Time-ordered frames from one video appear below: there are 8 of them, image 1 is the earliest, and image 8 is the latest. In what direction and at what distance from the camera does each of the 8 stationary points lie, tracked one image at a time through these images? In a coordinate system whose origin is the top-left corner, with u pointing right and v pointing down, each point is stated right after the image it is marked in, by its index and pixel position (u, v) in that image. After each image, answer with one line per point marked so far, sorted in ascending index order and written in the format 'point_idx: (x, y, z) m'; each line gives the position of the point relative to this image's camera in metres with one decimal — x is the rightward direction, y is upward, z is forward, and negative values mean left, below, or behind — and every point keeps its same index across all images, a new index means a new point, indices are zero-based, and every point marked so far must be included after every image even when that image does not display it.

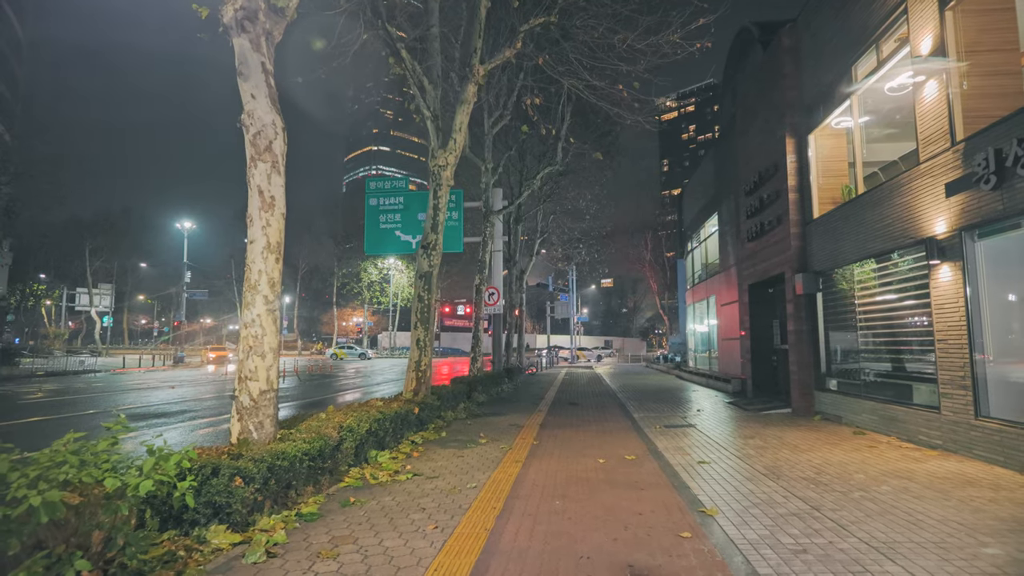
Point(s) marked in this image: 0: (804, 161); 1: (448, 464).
0: (+7.6, +3.3, +12.3) m
1: (-1.0, -2.8, +7.5) m
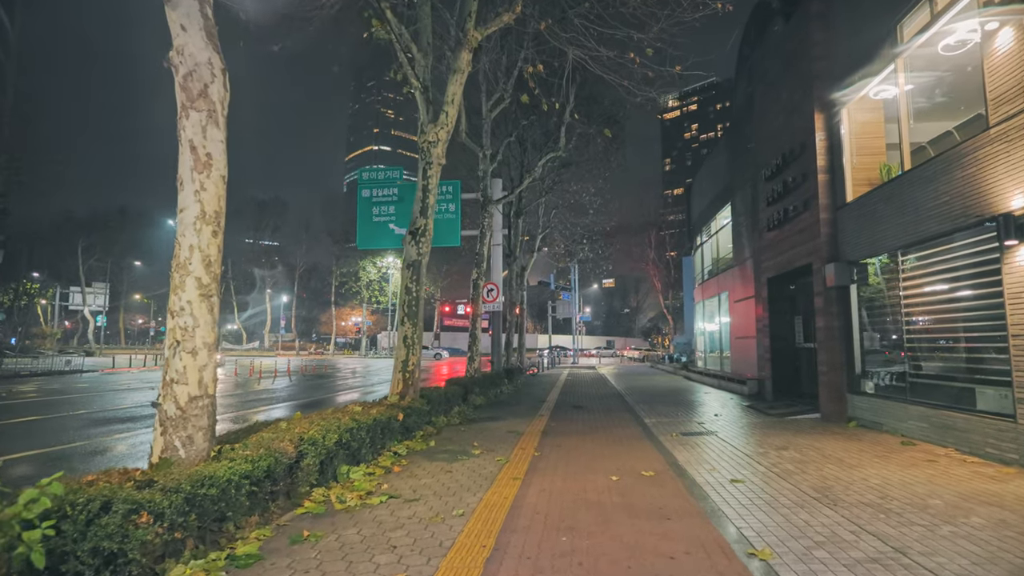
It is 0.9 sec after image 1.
0: (+7.5, +3.5, +11.1) m
1: (-1.0, -2.6, +6.3) m
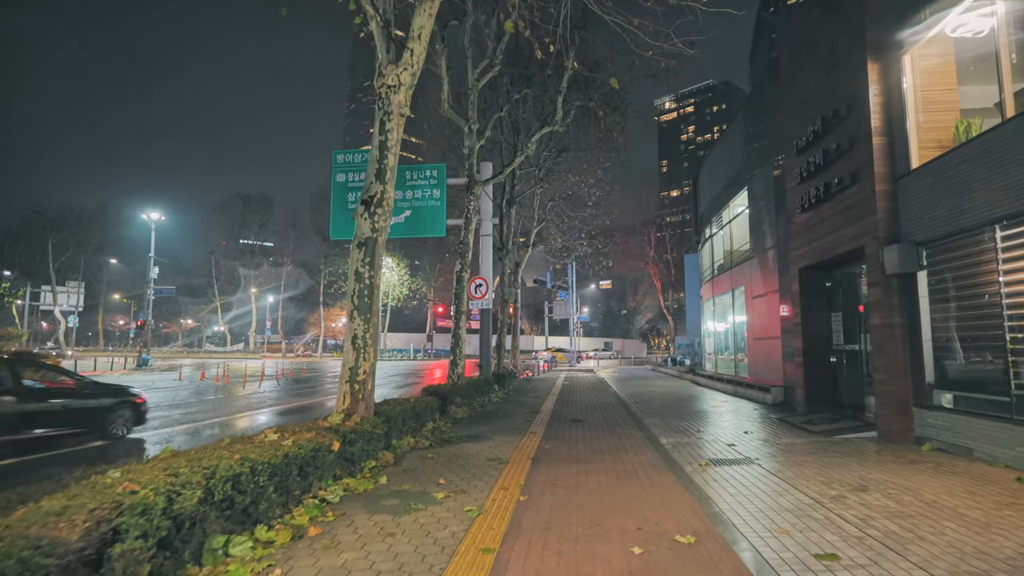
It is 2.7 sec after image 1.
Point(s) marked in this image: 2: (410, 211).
0: (+7.2, +3.7, +9.0) m
1: (-1.3, -2.3, +4.1) m
2: (-4.1, +3.1, +19.3) m
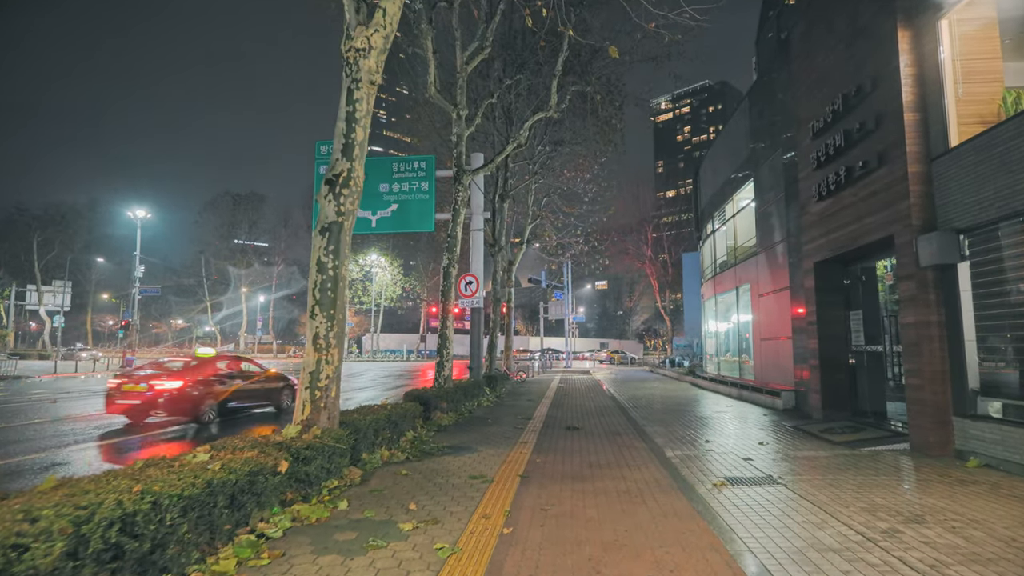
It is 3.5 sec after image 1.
0: (+7.0, +3.8, +8.1) m
1: (-1.5, -2.2, +3.1) m
2: (-4.4, +3.2, +18.2) m
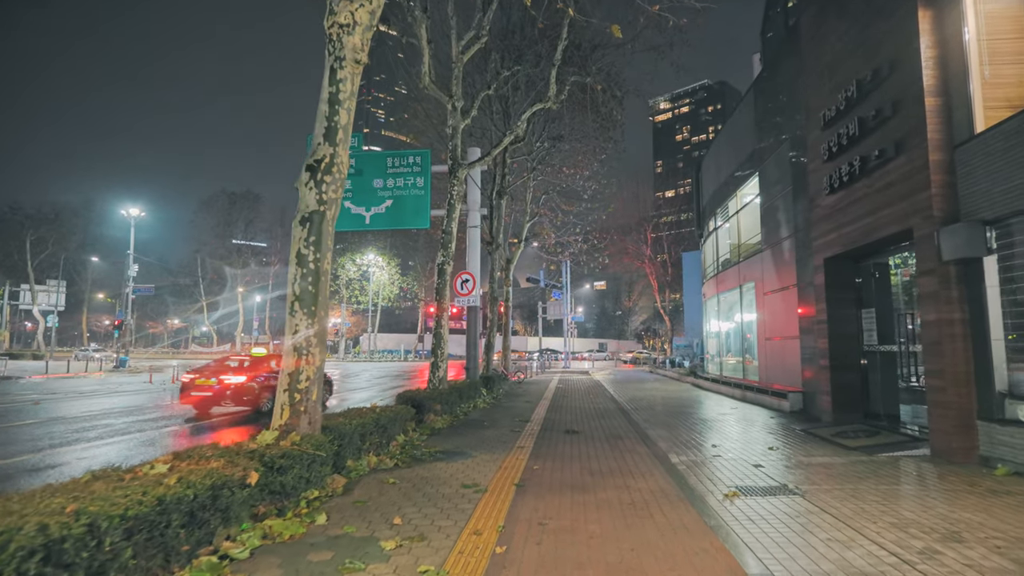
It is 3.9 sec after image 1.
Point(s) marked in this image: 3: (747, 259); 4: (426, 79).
0: (+7.0, +3.9, +7.6) m
1: (-1.6, -2.2, +2.6) m
2: (-4.5, +3.3, +17.7) m
3: (+8.2, +1.0, +16.6) m
4: (-2.6, +6.3, +14.5) m
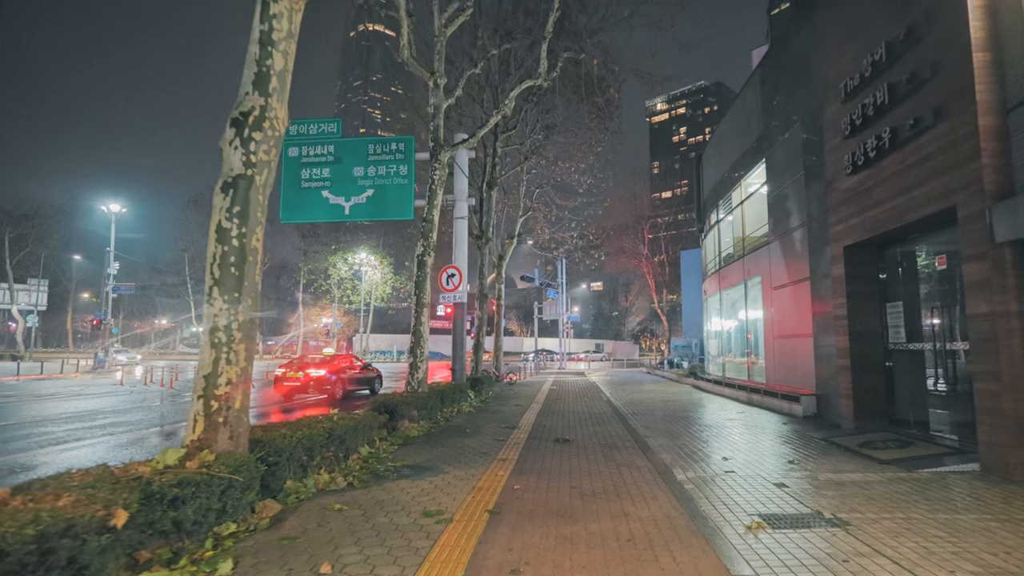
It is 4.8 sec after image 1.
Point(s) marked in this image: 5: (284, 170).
0: (+6.6, +4.0, +6.5) m
1: (-1.8, -1.9, +1.4) m
2: (-4.9, +3.5, +16.5) m
3: (+7.8, +1.2, +15.5) m
4: (-3.0, +6.5, +13.3) m
5: (-7.6, +3.9, +16.0) m
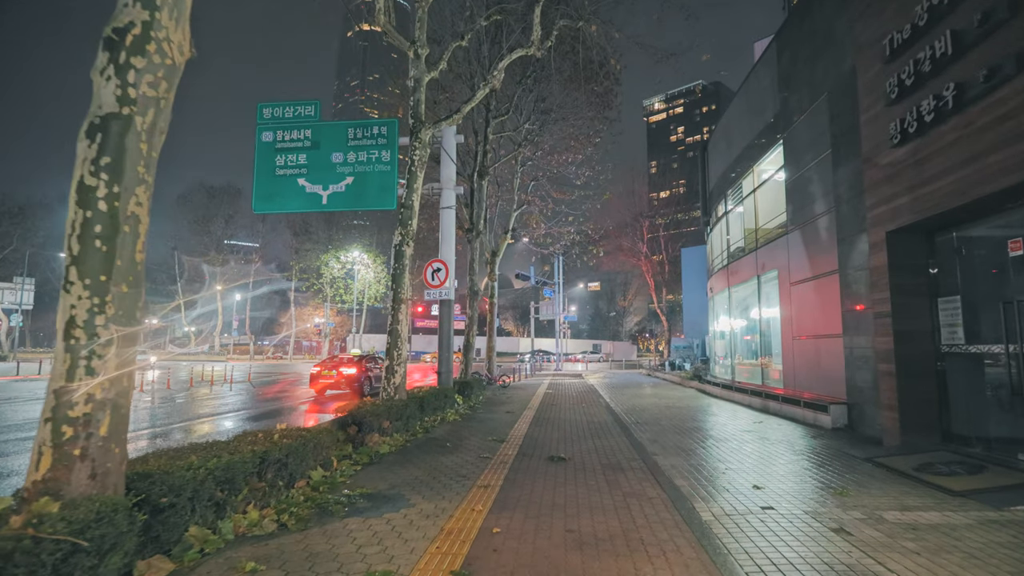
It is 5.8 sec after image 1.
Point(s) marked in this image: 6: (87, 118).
0: (+6.4, +4.2, +5.1) m
1: (-2.0, -1.8, 0.0) m
2: (-5.1, +3.6, +15.1) m
3: (+7.6, +1.3, +14.2) m
4: (-3.2, +6.7, +11.9) m
5: (-7.8, +4.0, +14.6) m
6: (-3.4, +1.4, +3.8) m
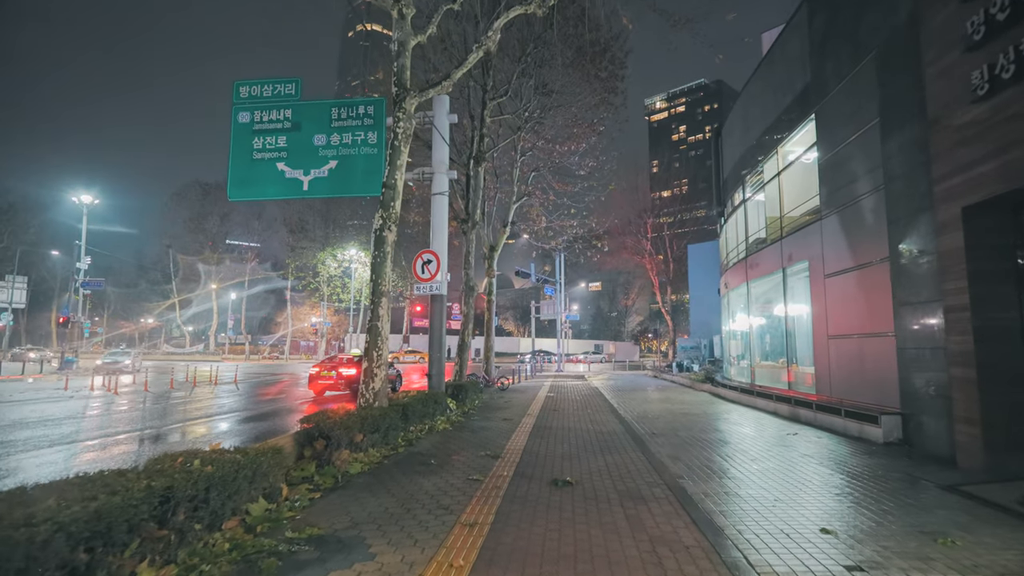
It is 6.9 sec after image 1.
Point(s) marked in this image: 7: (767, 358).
0: (+6.4, +4.3, +3.7) m
1: (-2.1, -1.6, -1.5) m
2: (-5.2, +3.8, +13.7) m
3: (+7.5, +1.4, +12.7) m
4: (-3.3, +6.8, +10.4) m
5: (-7.9, +4.2, +13.2) m
6: (-3.5, +1.5, +2.4) m
7: (+8.2, -2.2, +15.2) m
